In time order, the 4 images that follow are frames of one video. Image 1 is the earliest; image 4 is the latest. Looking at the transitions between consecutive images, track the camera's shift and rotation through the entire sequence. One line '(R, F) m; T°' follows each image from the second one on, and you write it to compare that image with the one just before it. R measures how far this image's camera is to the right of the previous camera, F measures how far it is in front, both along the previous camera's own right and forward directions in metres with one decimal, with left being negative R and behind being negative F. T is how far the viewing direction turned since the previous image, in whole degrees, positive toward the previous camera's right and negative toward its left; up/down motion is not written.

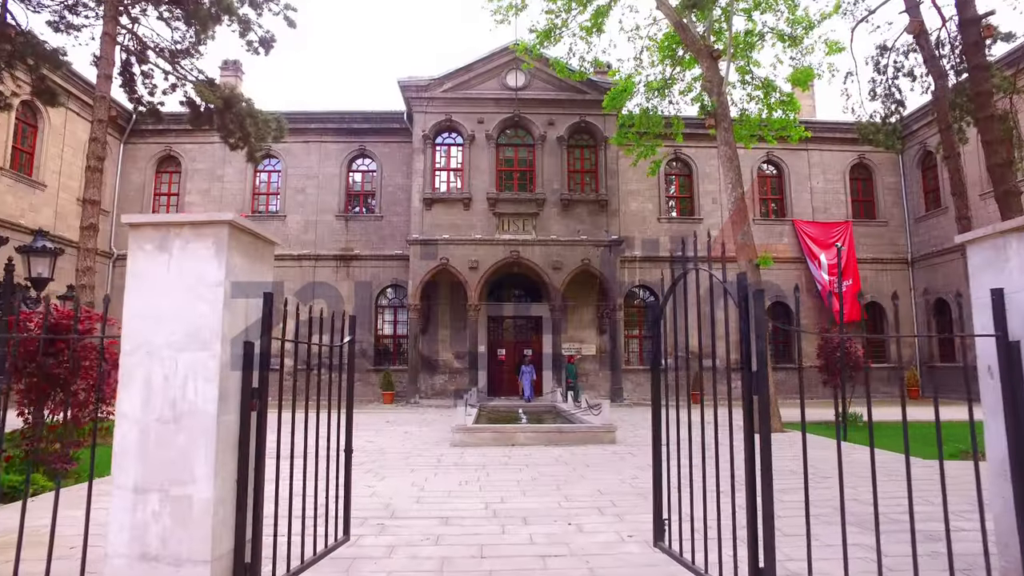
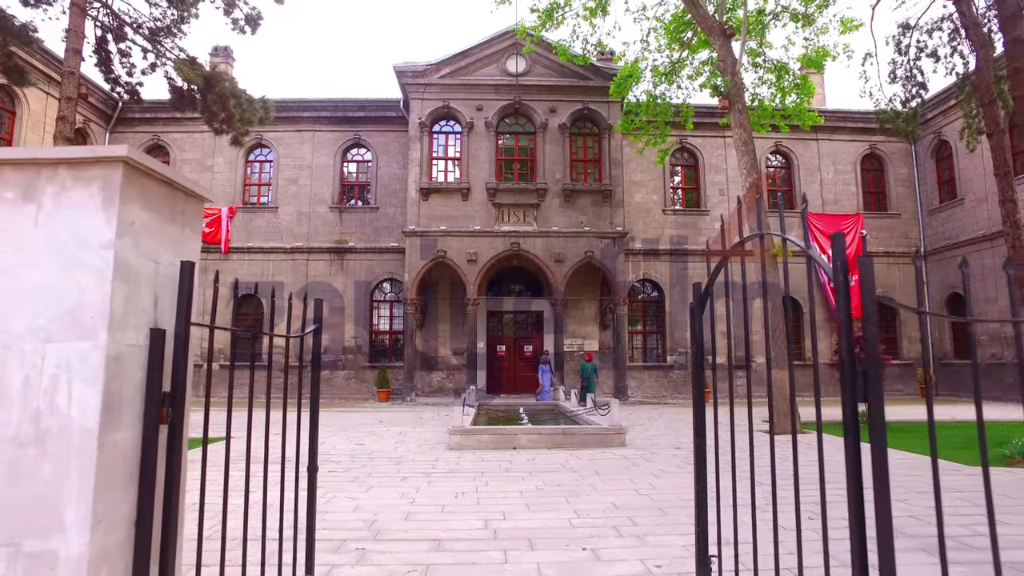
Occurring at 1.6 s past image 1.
(0.0, +0.7) m; 0°
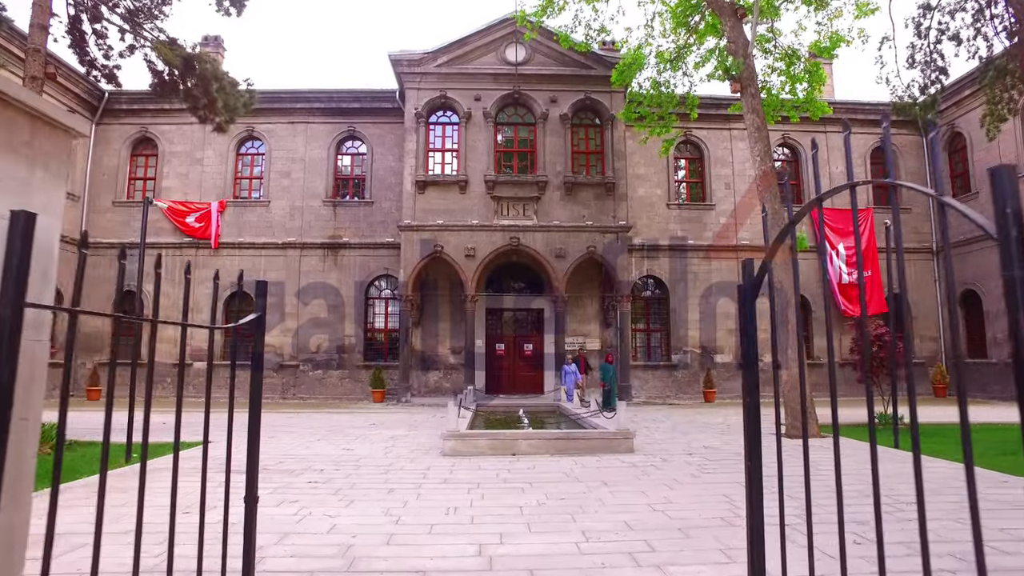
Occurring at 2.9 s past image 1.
(0.0, +0.6) m; 0°
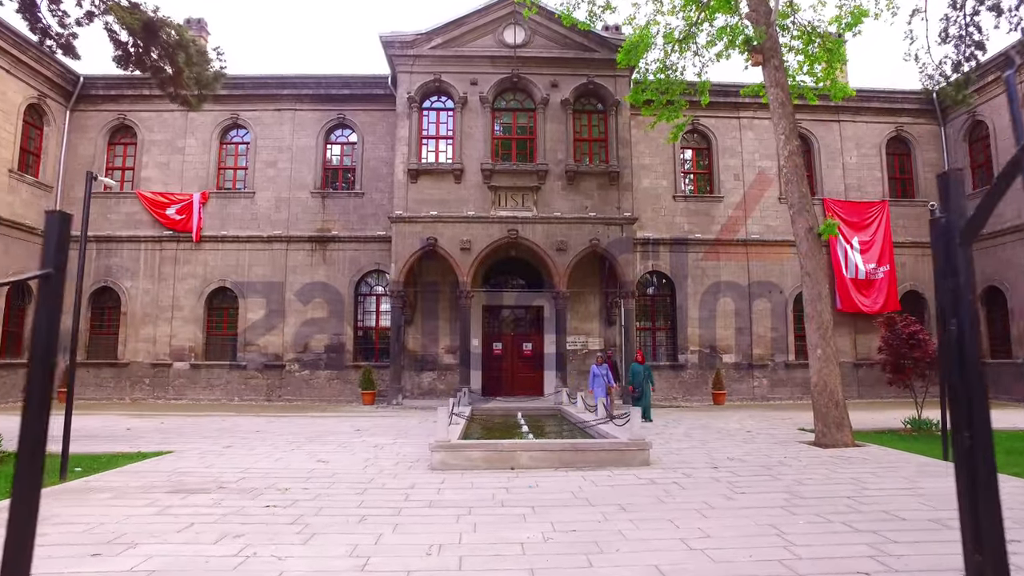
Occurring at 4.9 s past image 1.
(0.0, +1.0) m; 0°
